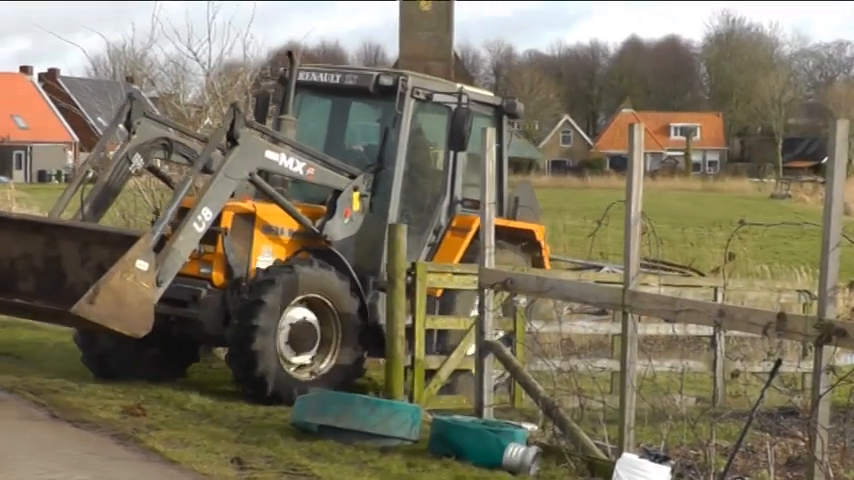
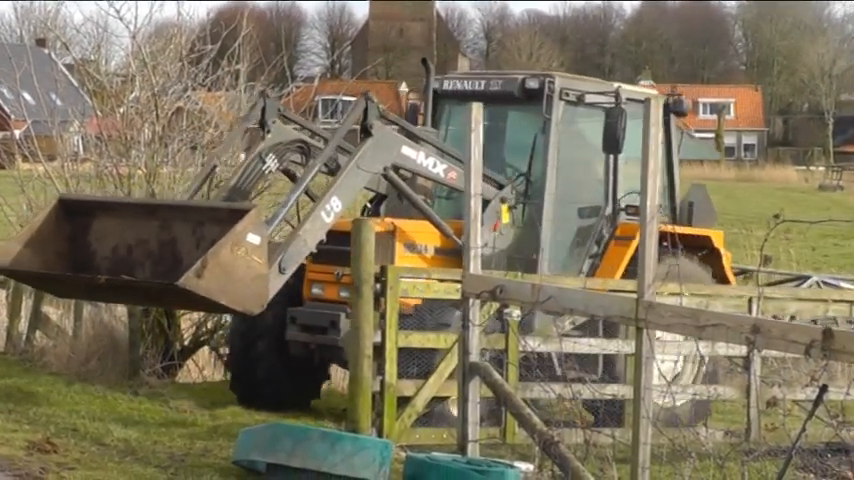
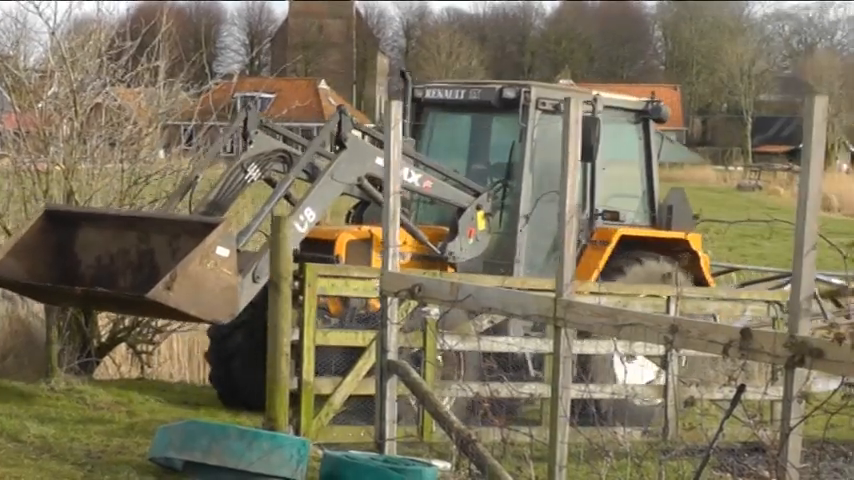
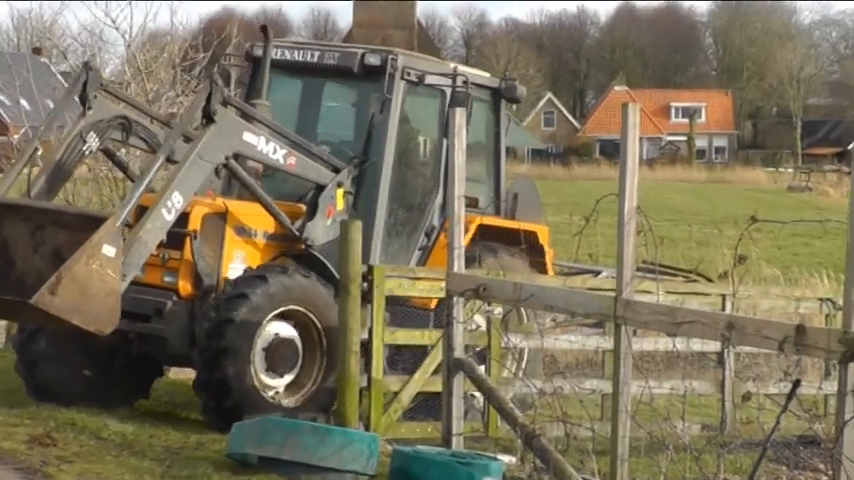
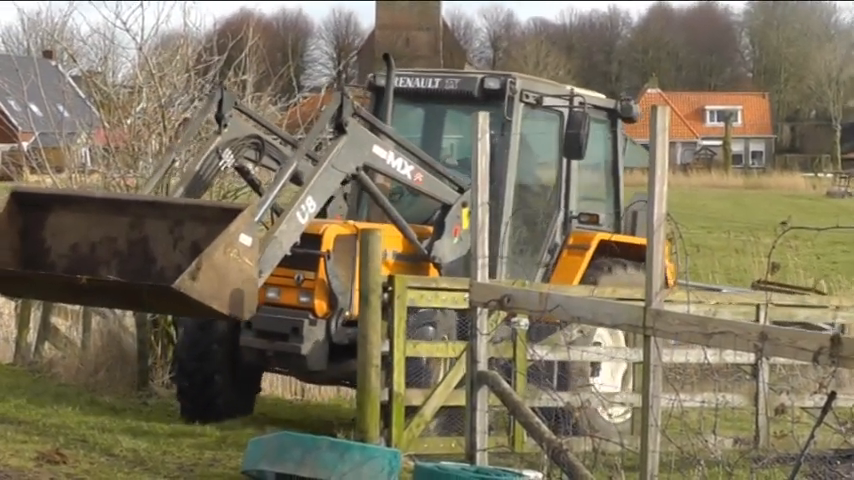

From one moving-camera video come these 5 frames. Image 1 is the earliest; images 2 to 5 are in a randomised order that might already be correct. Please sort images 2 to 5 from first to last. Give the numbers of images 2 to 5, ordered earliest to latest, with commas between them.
4, 5, 2, 3
